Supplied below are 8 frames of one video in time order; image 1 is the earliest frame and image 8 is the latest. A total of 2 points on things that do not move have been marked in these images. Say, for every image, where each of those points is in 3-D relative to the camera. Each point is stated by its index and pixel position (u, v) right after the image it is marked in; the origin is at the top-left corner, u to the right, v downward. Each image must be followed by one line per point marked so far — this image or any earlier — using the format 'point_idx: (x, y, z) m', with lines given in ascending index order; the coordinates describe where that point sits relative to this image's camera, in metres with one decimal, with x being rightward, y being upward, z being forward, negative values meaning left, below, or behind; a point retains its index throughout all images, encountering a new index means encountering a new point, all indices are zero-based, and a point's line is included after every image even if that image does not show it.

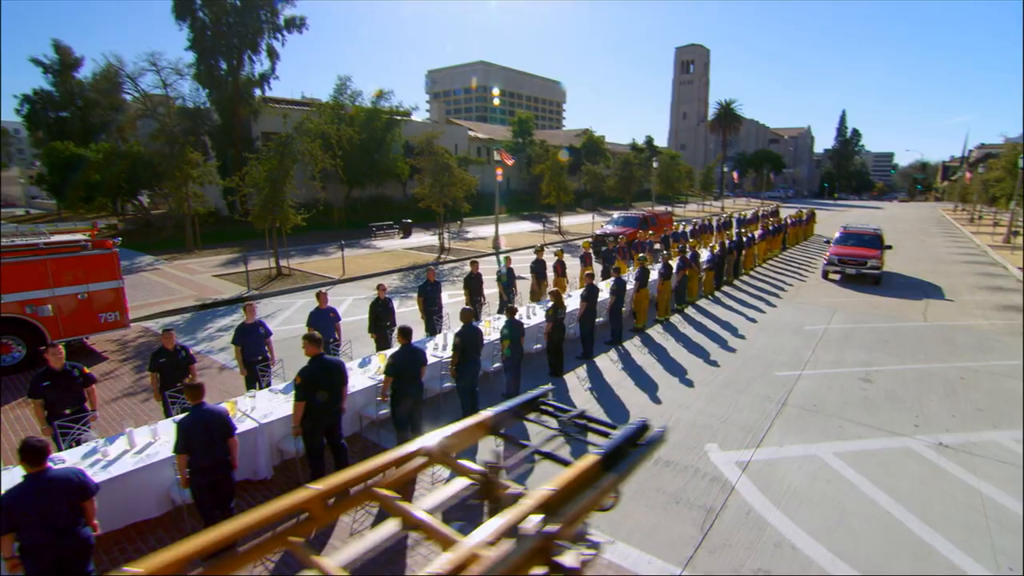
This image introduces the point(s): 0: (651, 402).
0: (+2.1, -1.7, +8.0) m
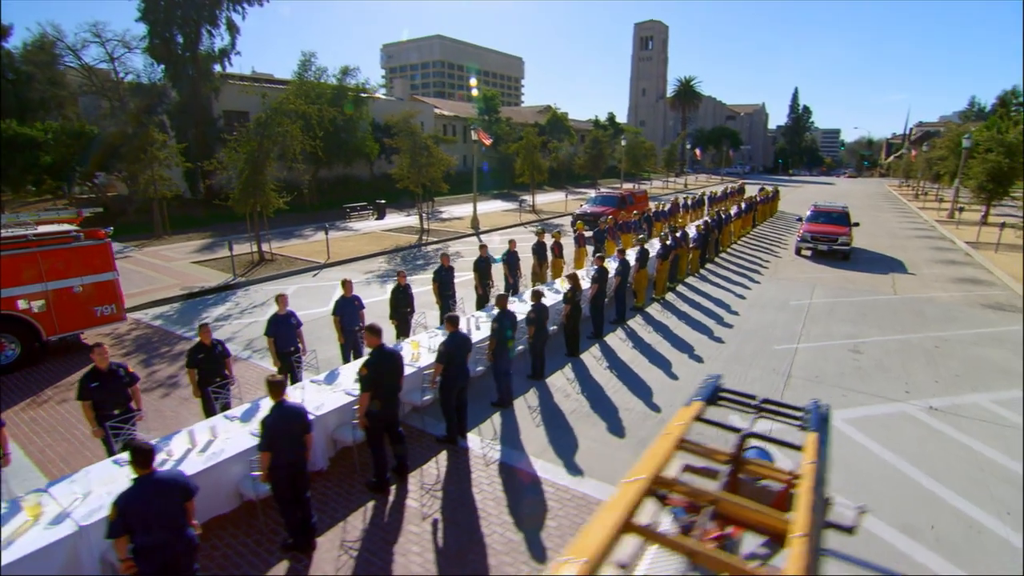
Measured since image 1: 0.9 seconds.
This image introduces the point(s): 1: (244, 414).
0: (+2.5, -1.4, +8.4) m
1: (-2.9, -1.3, +5.5) m
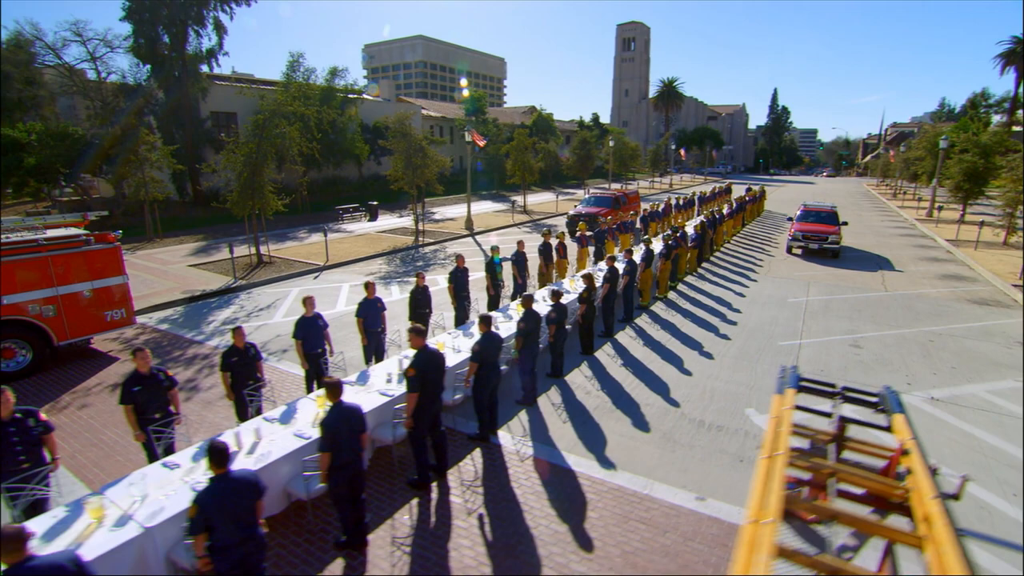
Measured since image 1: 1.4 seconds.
0: (+2.8, -1.4, +8.7) m
1: (-2.5, -1.4, +5.6) m
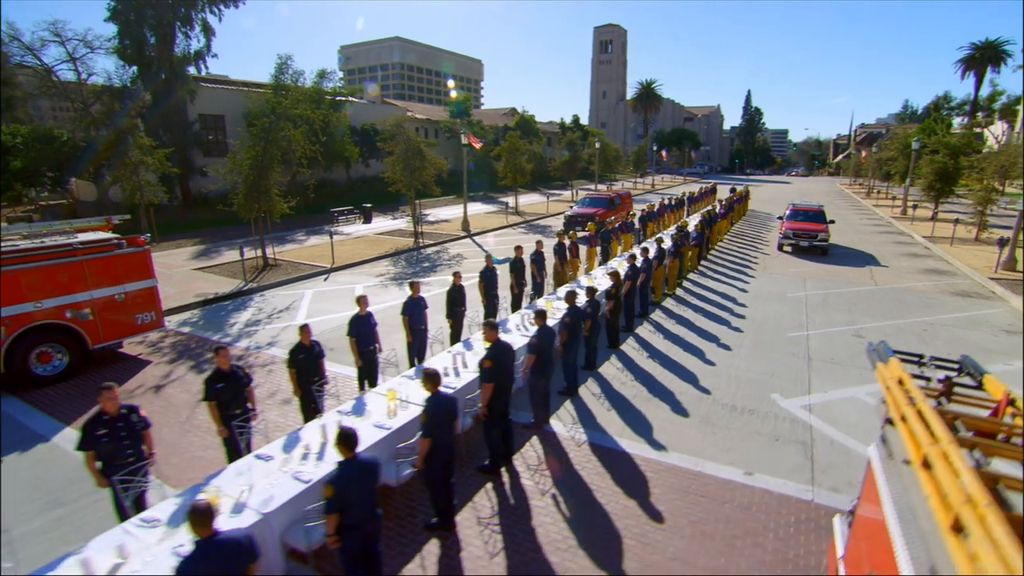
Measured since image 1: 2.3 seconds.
0: (+3.4, -1.3, +9.2) m
1: (-1.7, -1.4, +5.9) m
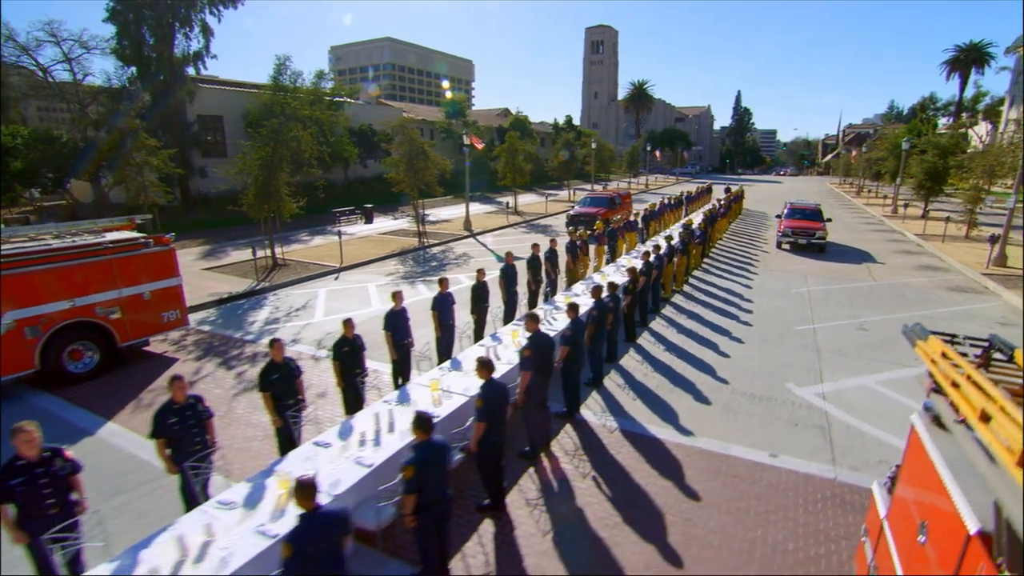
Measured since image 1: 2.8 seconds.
0: (+3.8, -1.2, +9.6) m
1: (-1.3, -1.3, +6.2) m
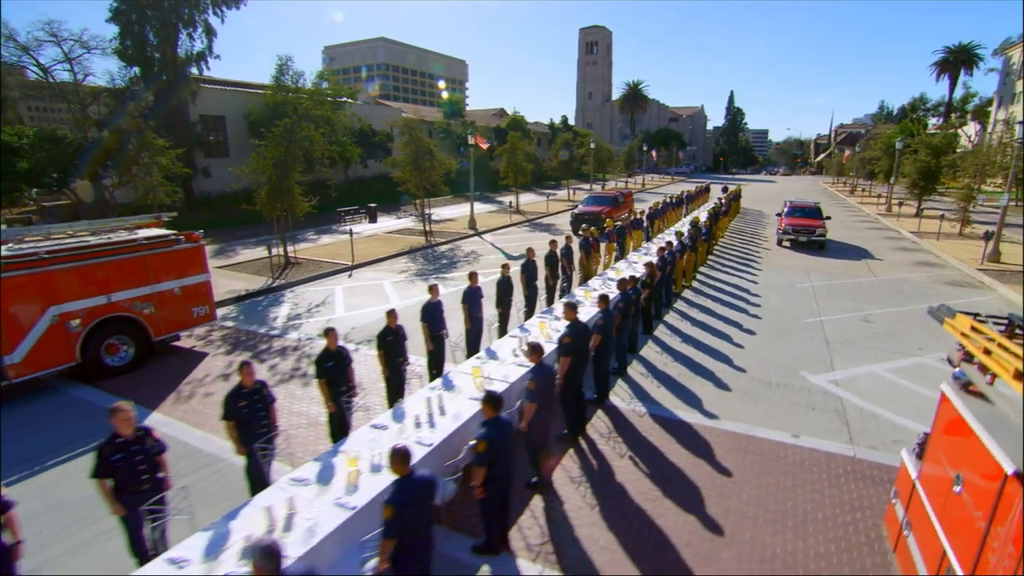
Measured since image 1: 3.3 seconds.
0: (+4.2, -1.1, +10.0) m
1: (-0.8, -1.2, +6.6) m
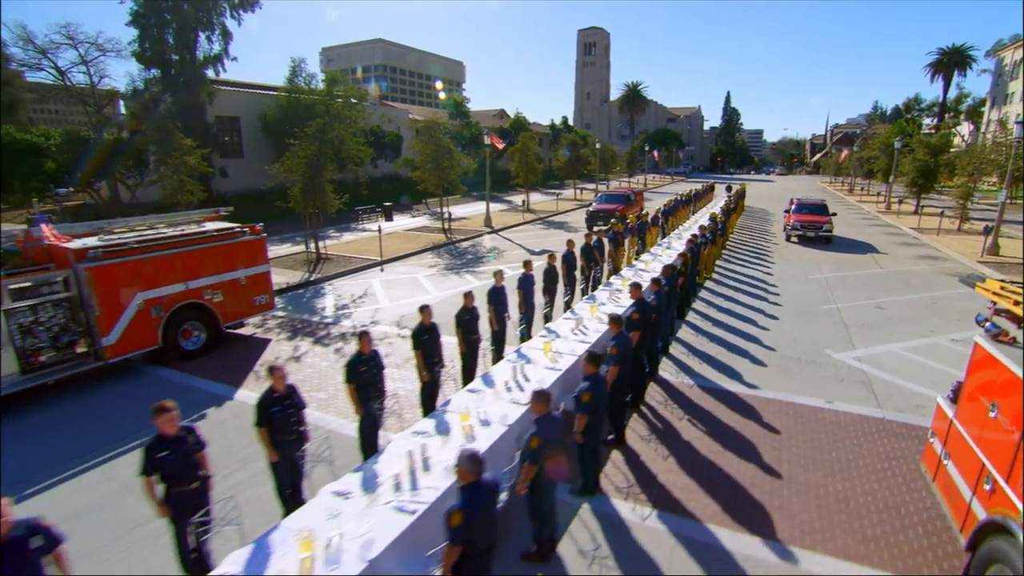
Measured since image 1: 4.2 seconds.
0: (+5.2, -0.9, +10.8) m
1: (+0.2, -1.0, +7.3) m
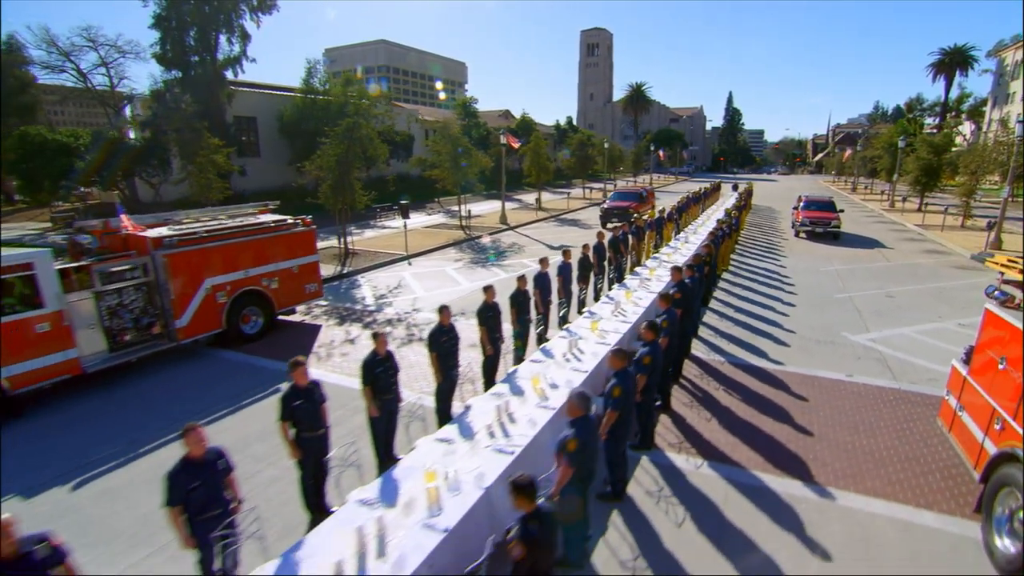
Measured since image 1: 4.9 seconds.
0: (+6.0, -0.6, +11.6) m
1: (+1.0, -0.7, +8.1) m
